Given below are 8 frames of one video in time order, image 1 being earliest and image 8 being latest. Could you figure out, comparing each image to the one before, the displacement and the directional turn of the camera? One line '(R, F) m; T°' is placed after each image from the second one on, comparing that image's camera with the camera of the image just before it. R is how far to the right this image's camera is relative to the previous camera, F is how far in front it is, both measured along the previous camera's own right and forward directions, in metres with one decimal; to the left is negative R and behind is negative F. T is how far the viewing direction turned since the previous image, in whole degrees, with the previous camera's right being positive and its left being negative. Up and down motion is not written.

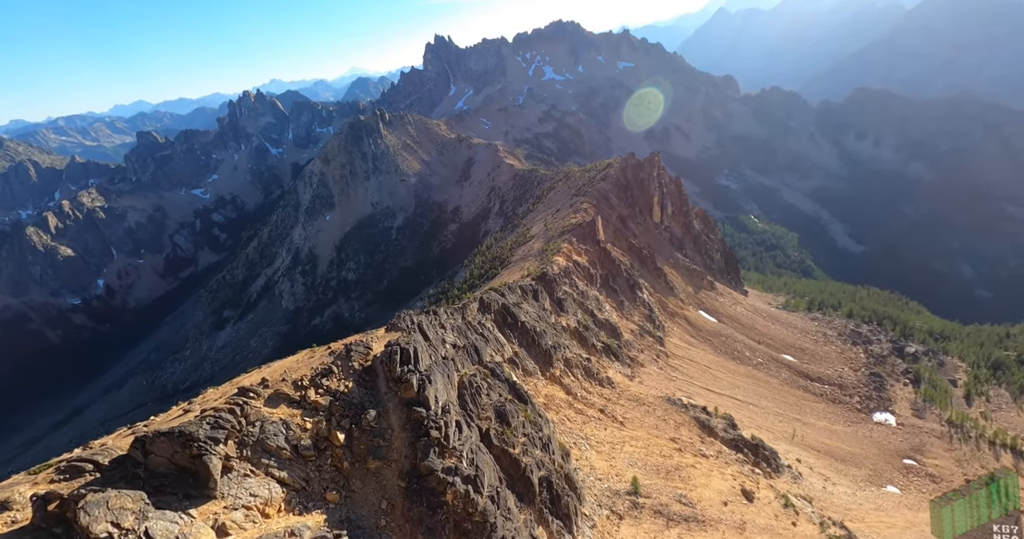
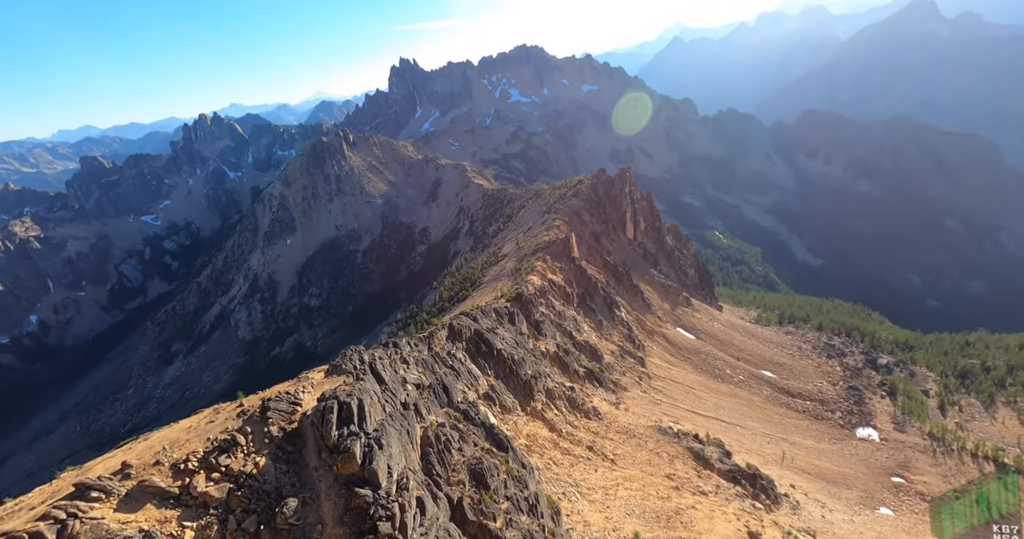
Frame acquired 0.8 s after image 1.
(-0.1, +2.5) m; +4°
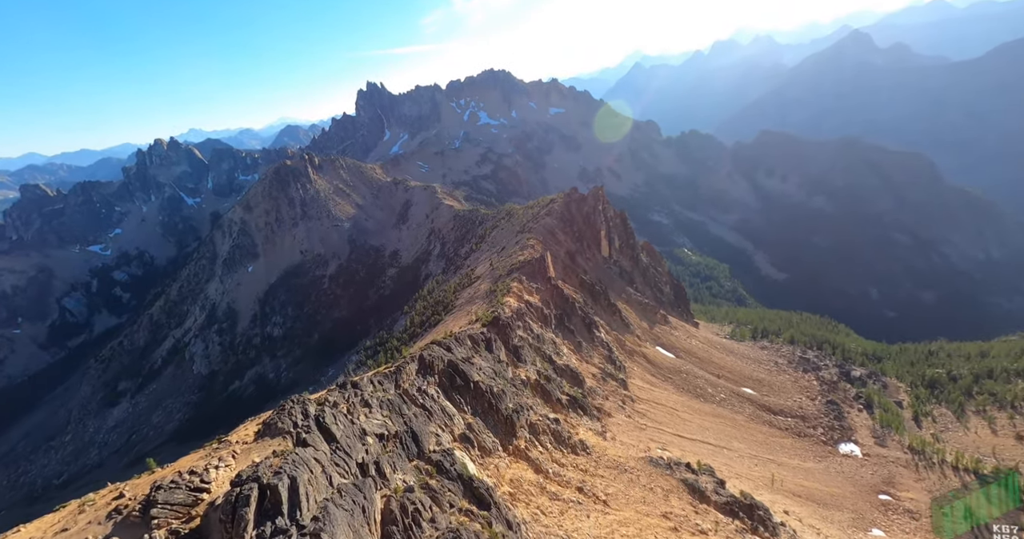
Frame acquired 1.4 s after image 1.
(-0.1, +1.9) m; +3°
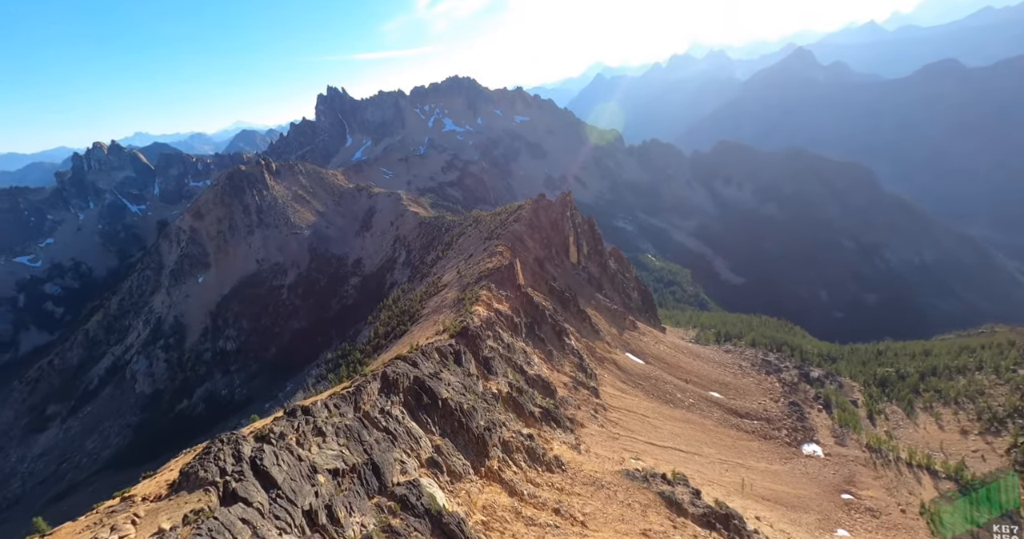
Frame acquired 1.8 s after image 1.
(-0.2, +1.0) m; +4°
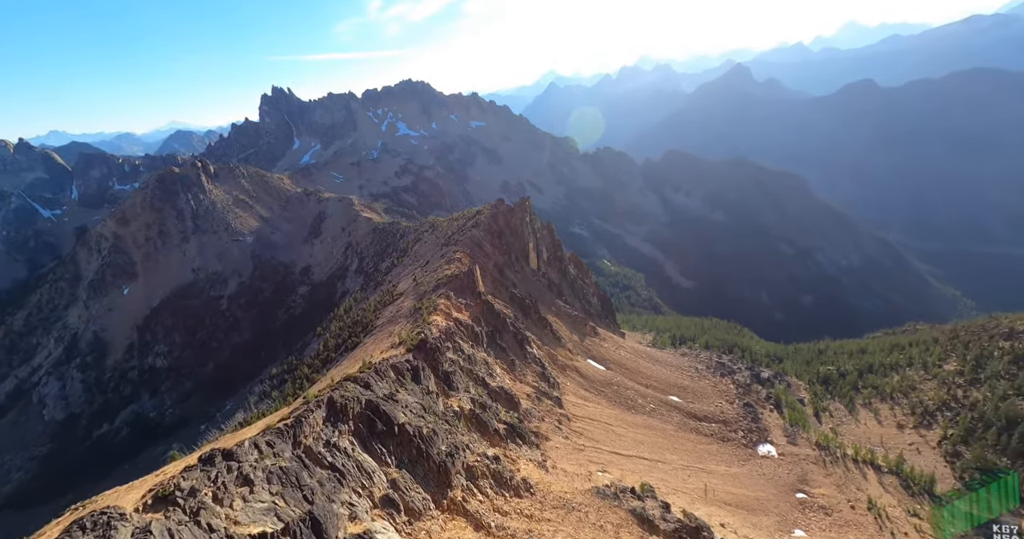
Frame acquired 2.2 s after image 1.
(-0.3, +1.4) m; +5°
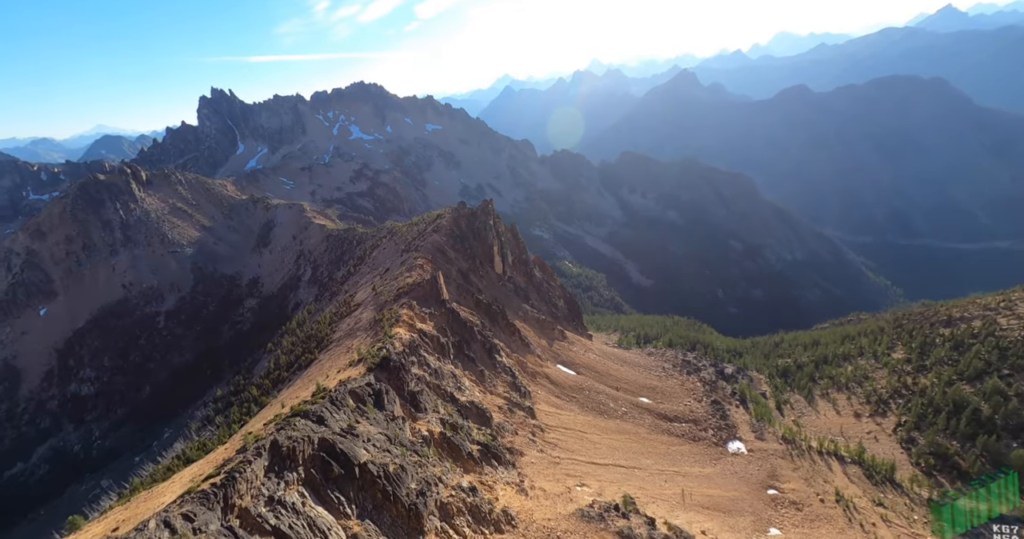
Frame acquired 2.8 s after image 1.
(-0.4, +1.8) m; +5°
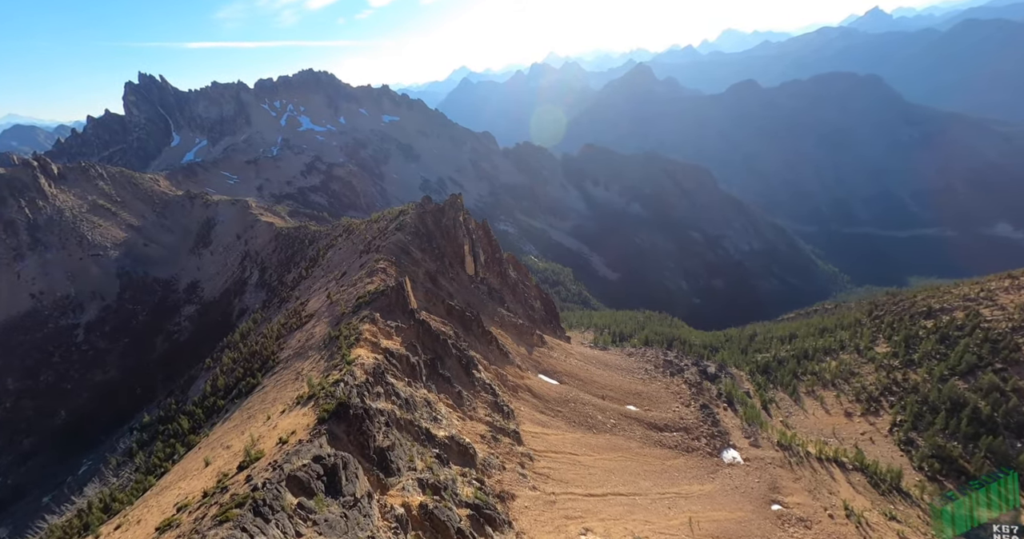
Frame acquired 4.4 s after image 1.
(-1.4, +5.5) m; +5°
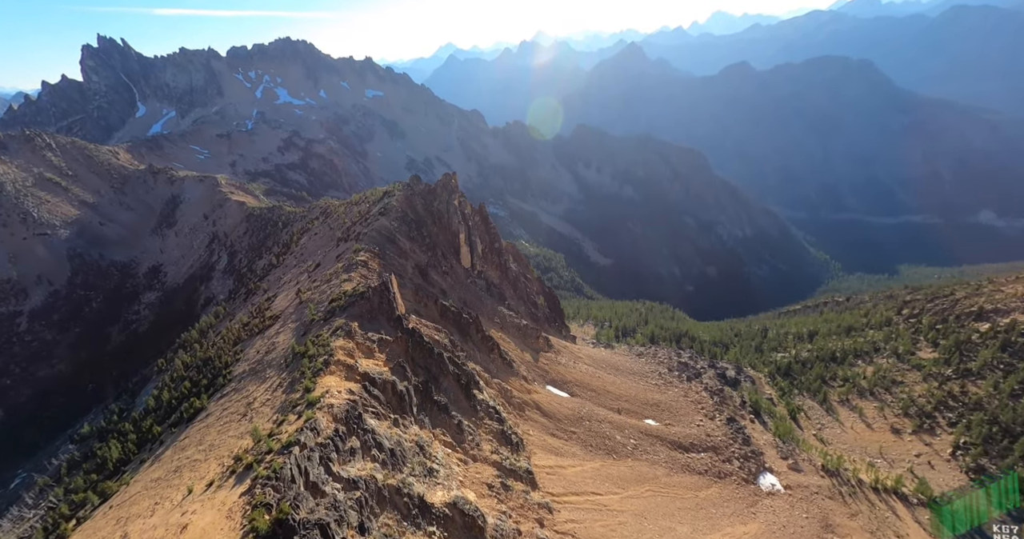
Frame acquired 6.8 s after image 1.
(-1.8, +8.0) m; +2°
